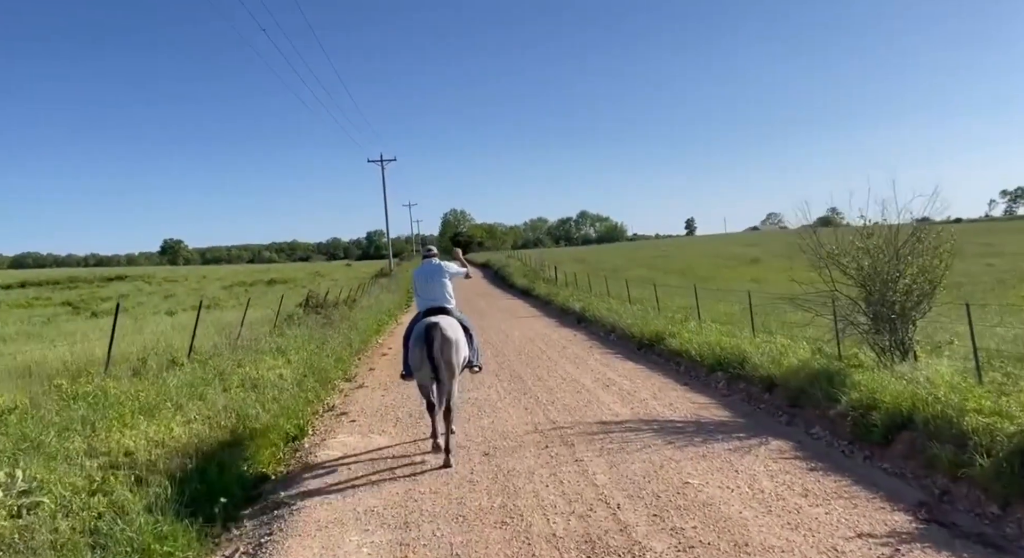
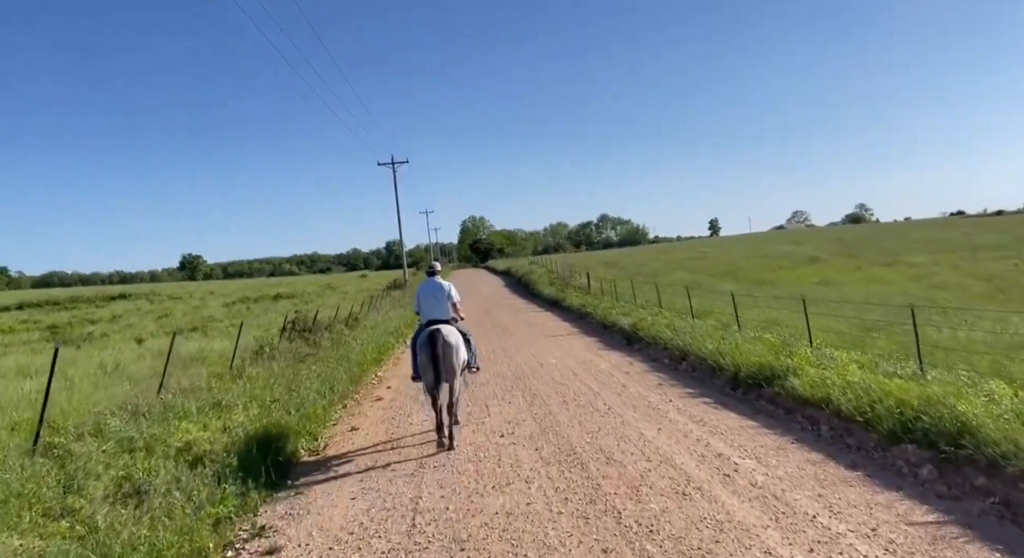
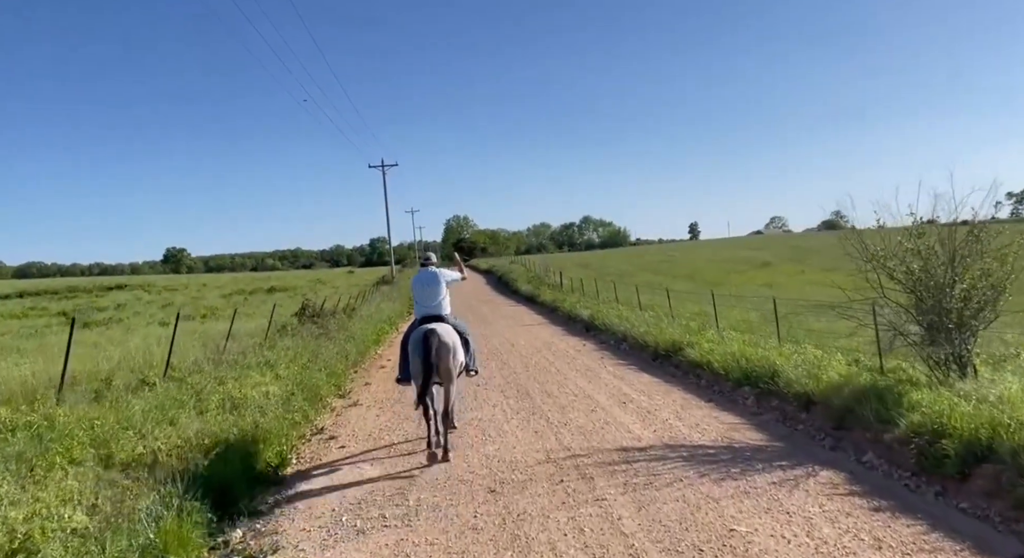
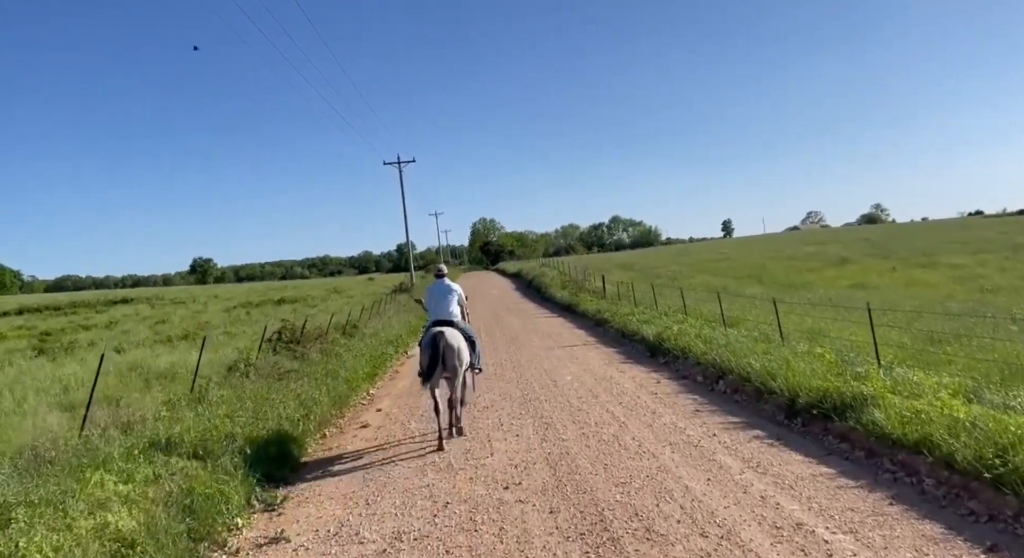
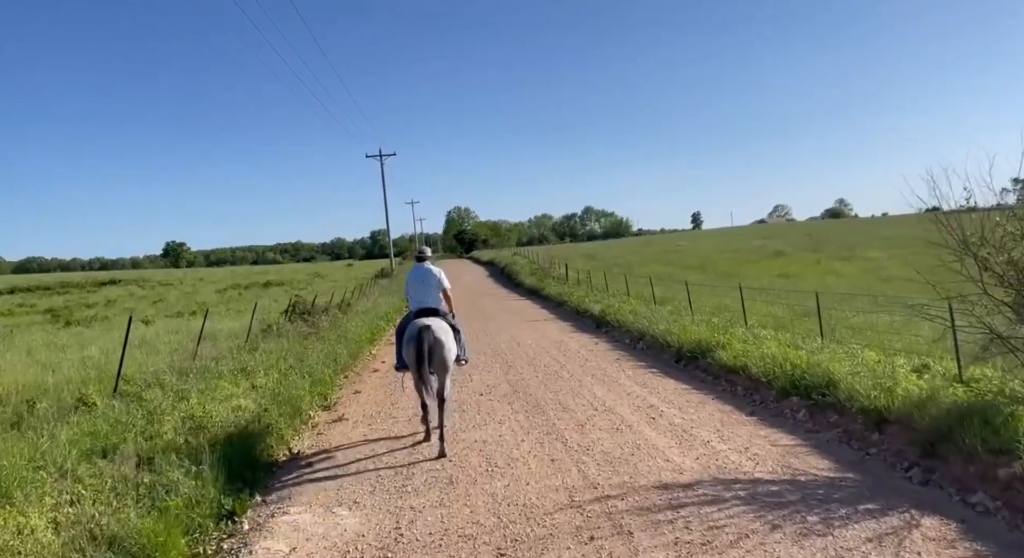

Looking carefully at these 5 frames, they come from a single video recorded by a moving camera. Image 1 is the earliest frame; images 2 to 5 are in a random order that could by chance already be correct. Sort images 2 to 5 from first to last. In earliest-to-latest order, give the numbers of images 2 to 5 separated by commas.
3, 5, 2, 4
